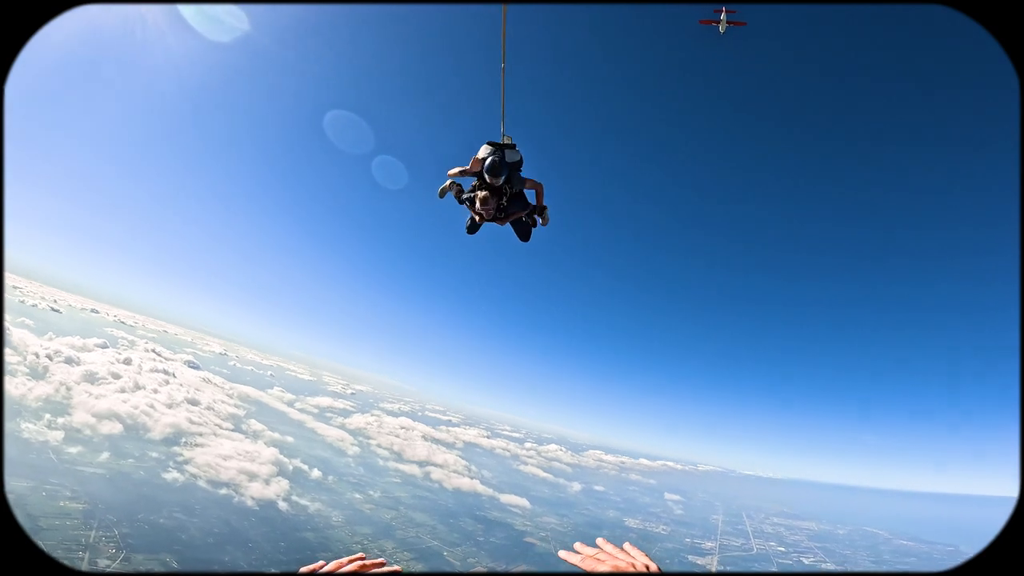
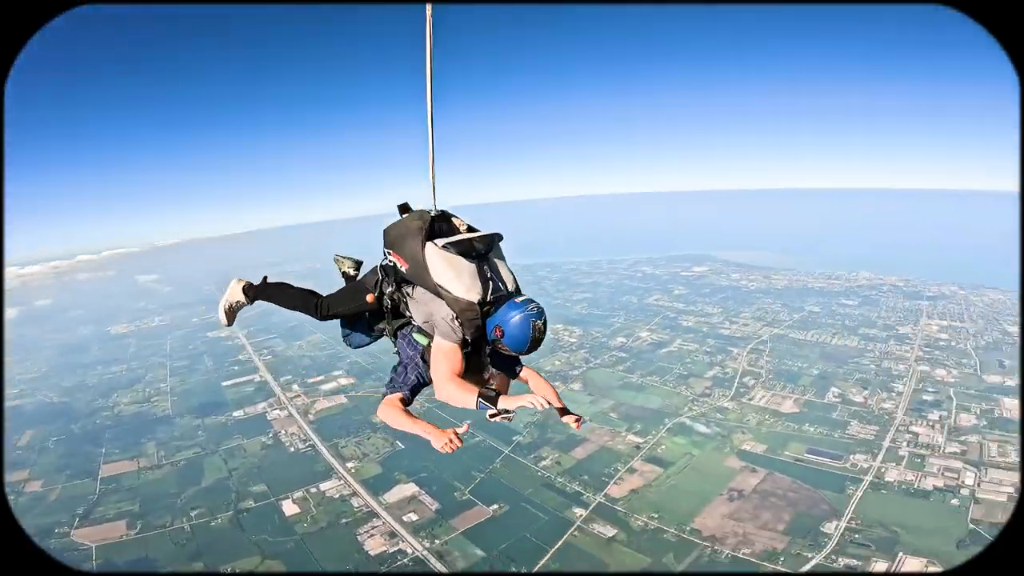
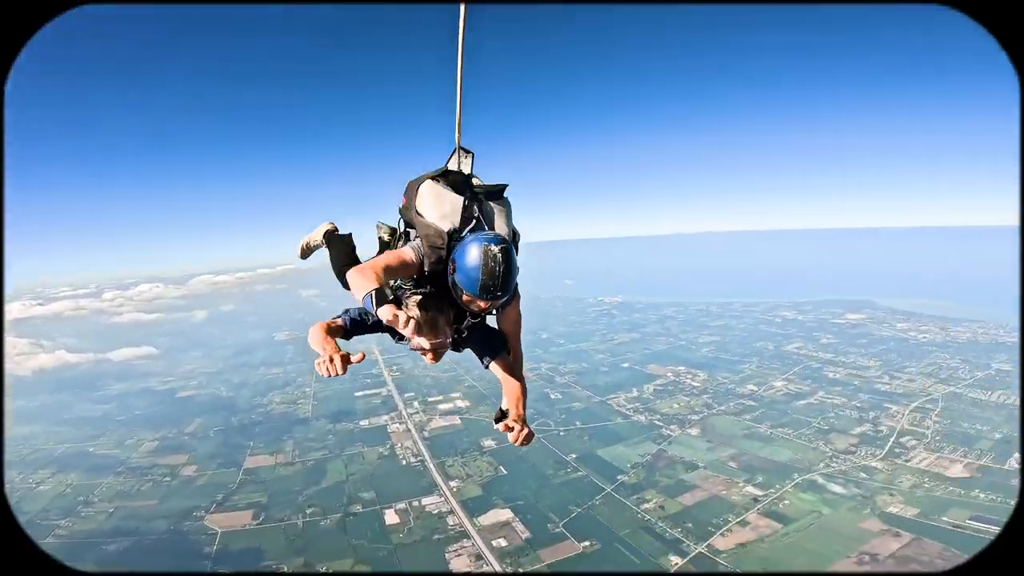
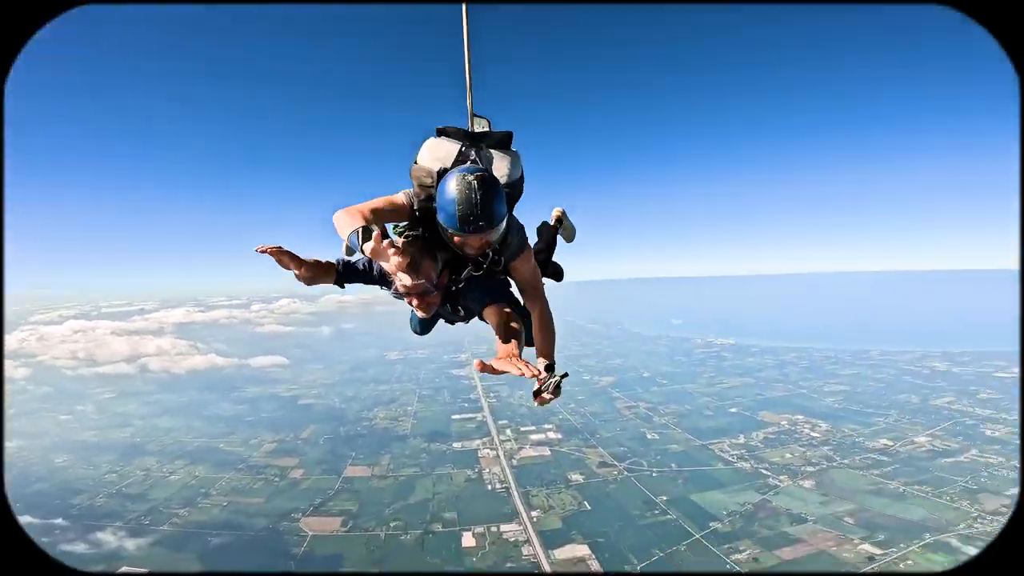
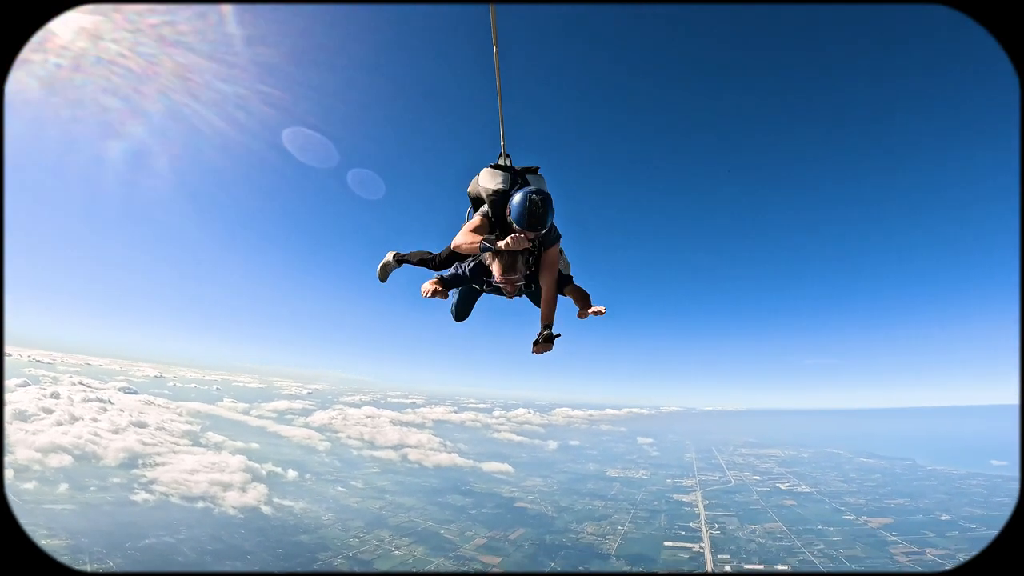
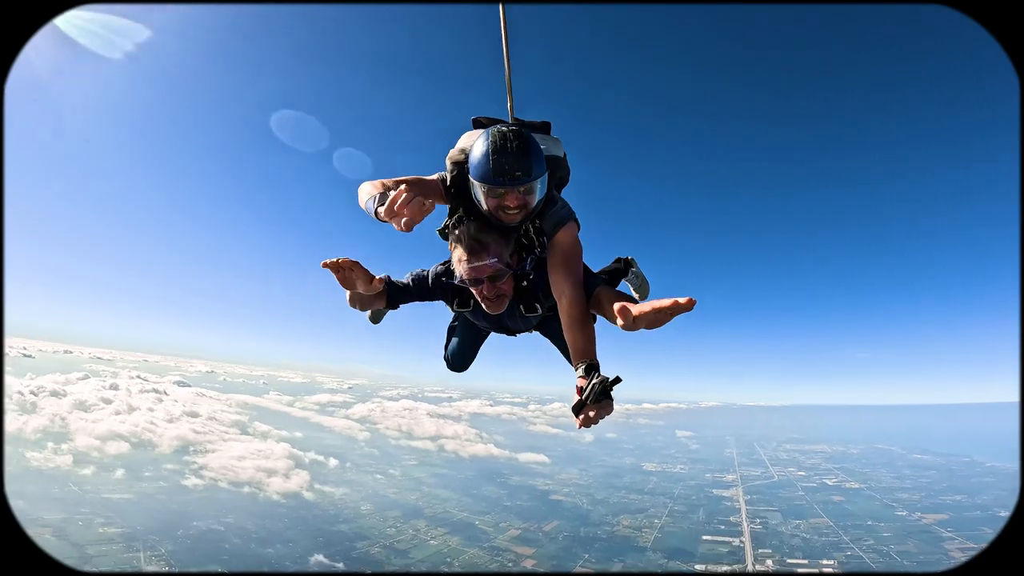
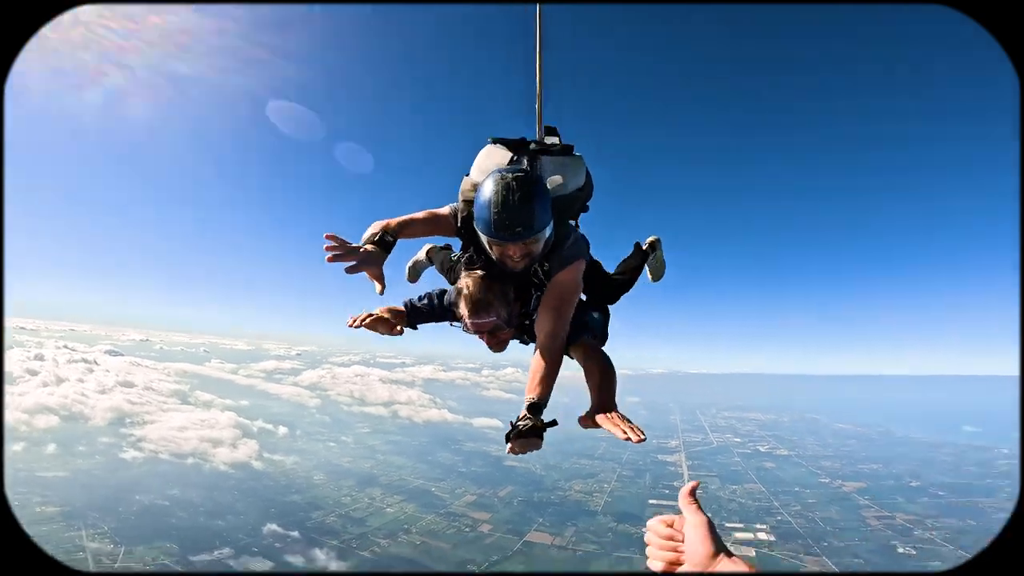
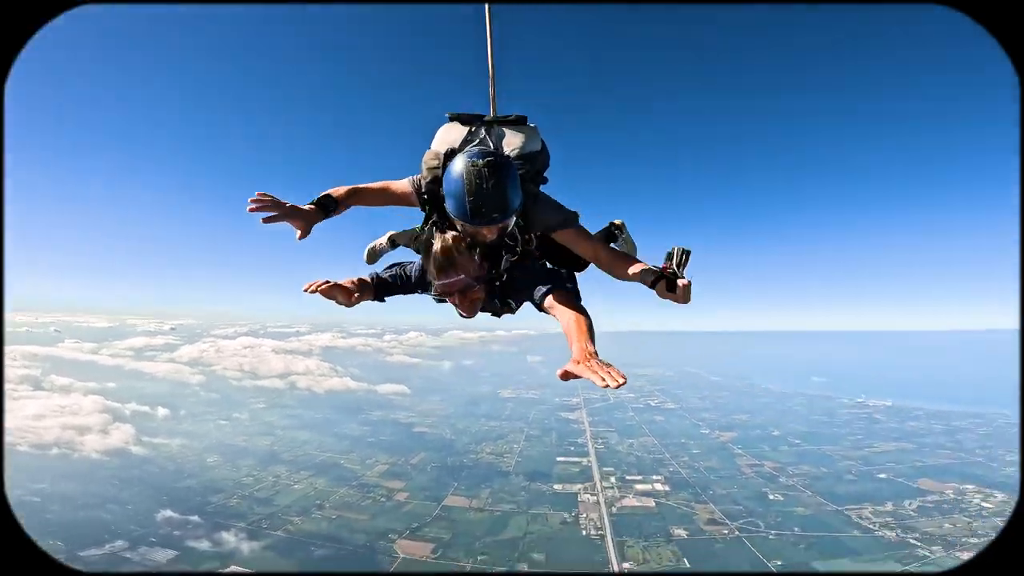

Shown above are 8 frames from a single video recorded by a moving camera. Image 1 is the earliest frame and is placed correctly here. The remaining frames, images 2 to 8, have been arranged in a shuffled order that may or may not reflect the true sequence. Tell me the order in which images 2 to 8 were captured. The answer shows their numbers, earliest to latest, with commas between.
5, 6, 7, 8, 4, 3, 2
